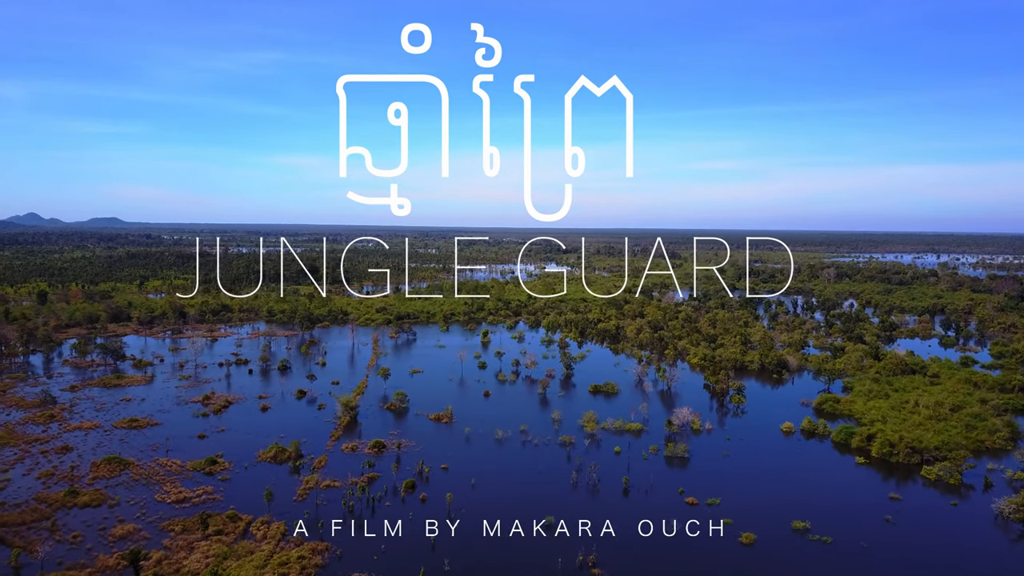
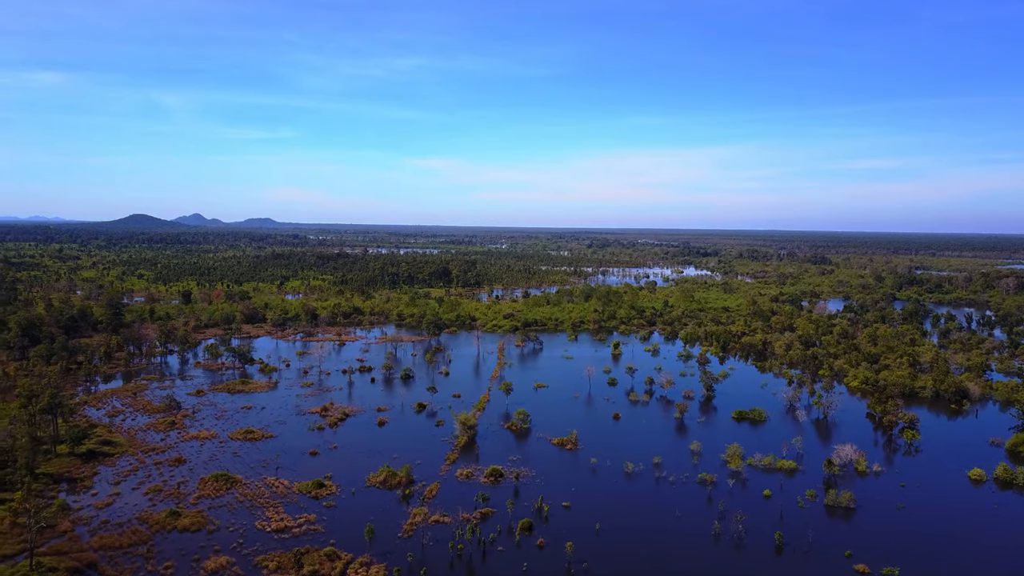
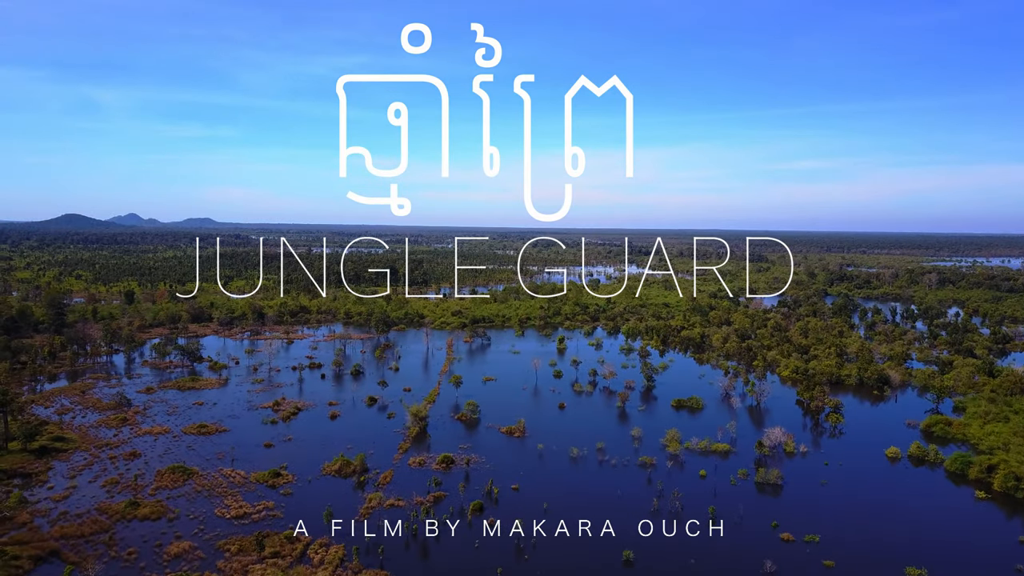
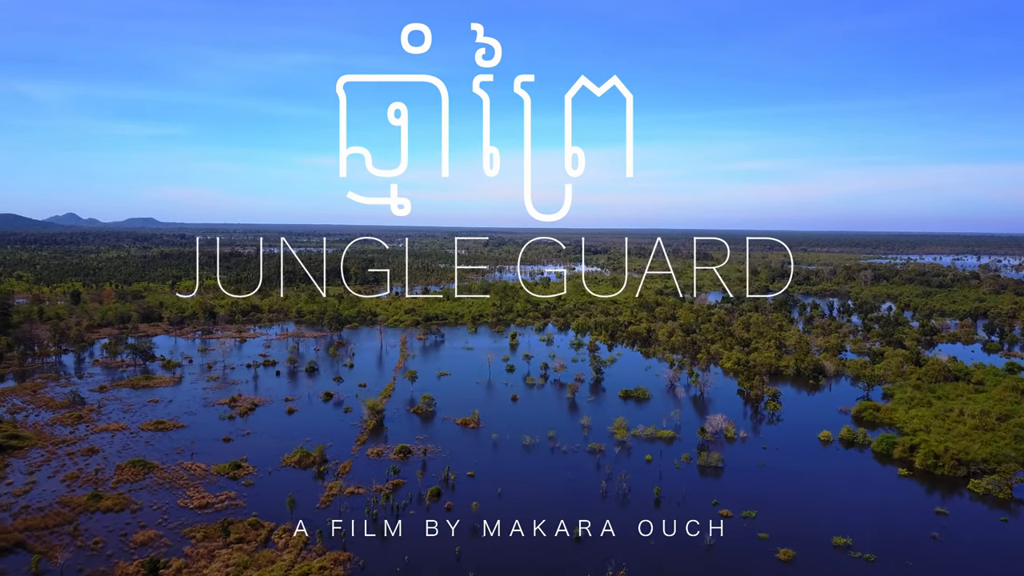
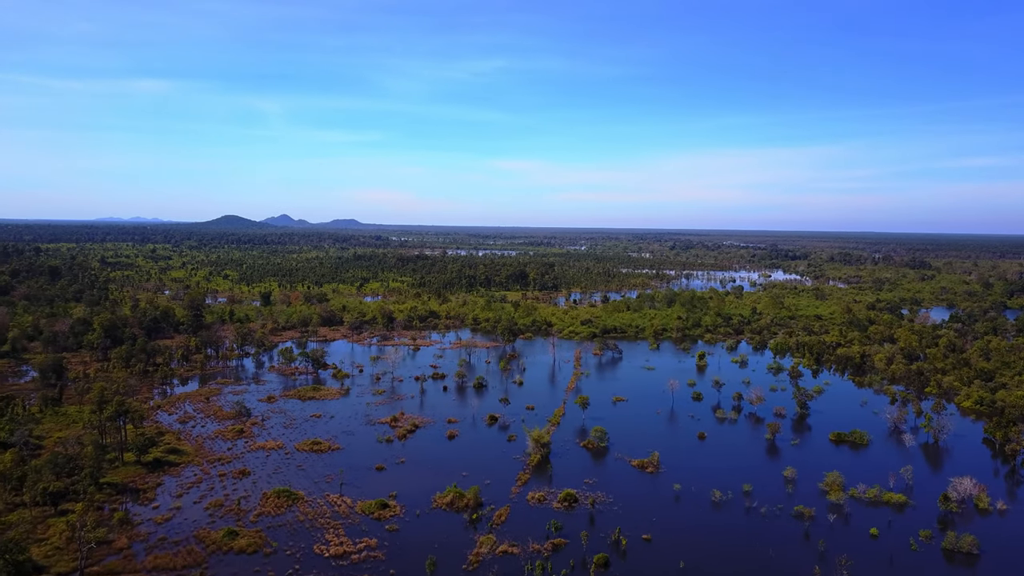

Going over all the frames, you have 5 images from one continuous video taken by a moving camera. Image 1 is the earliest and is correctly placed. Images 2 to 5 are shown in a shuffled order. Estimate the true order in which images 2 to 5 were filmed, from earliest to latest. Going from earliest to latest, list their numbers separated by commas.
4, 3, 2, 5
